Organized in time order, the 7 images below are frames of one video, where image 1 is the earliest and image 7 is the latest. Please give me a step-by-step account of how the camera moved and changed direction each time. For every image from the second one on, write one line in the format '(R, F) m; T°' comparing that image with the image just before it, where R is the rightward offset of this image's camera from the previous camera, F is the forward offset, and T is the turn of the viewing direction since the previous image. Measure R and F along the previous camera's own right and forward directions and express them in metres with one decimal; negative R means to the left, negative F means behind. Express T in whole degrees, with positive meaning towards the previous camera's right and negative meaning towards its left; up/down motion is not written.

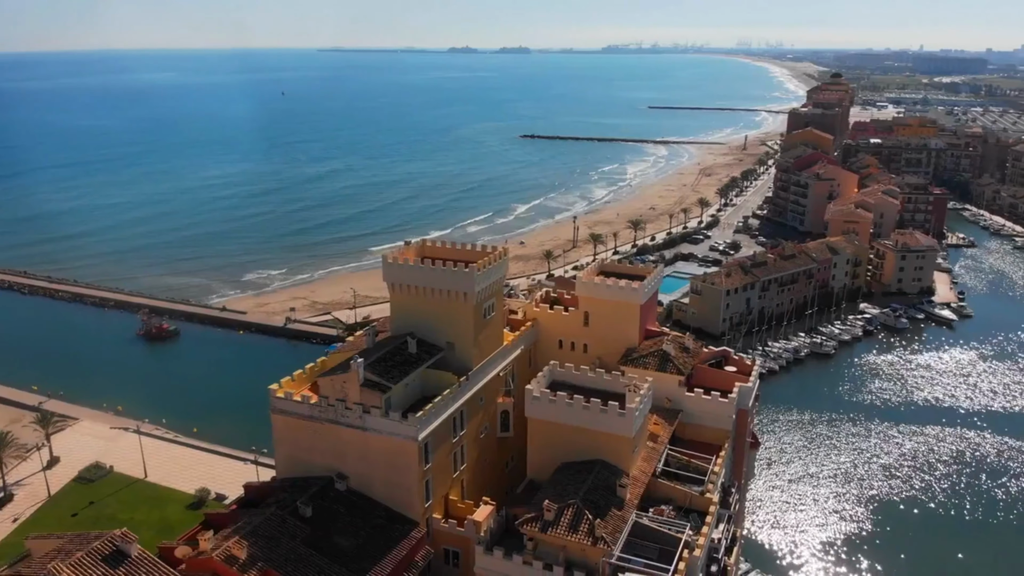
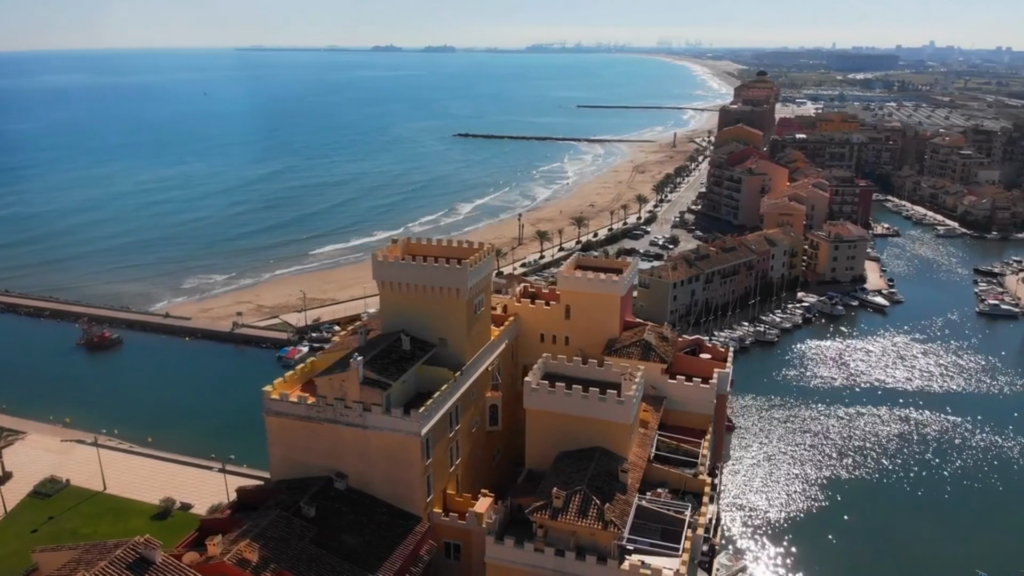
(-1.8, -0.3) m; +5°
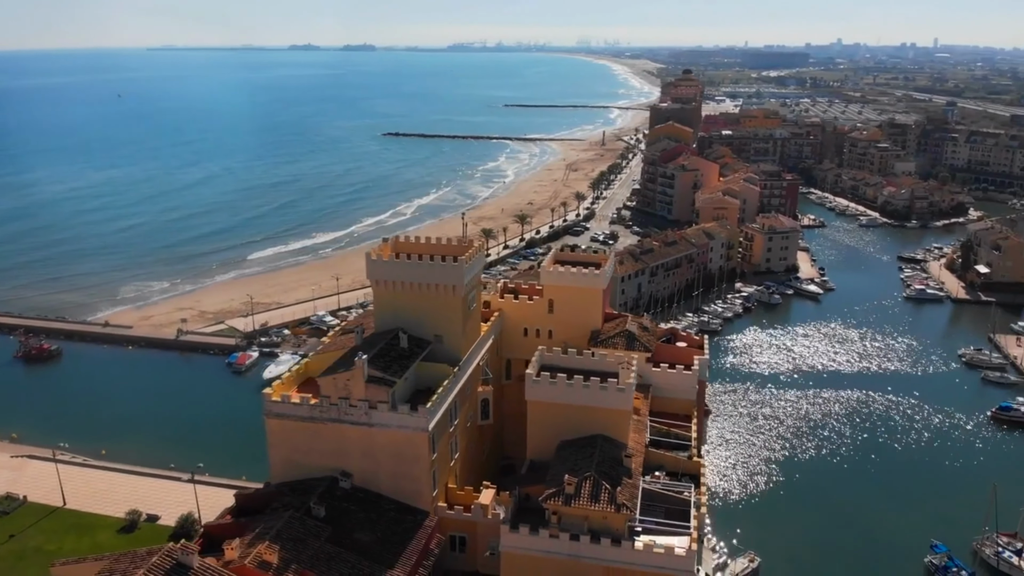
(-2.0, -0.4) m; +5°
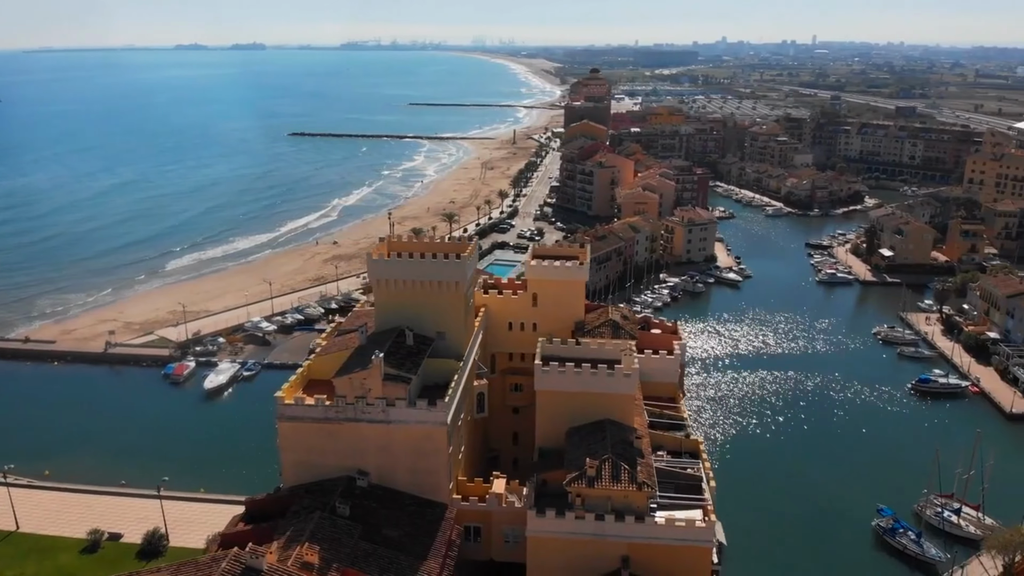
(-3.0, -0.4) m; +7°
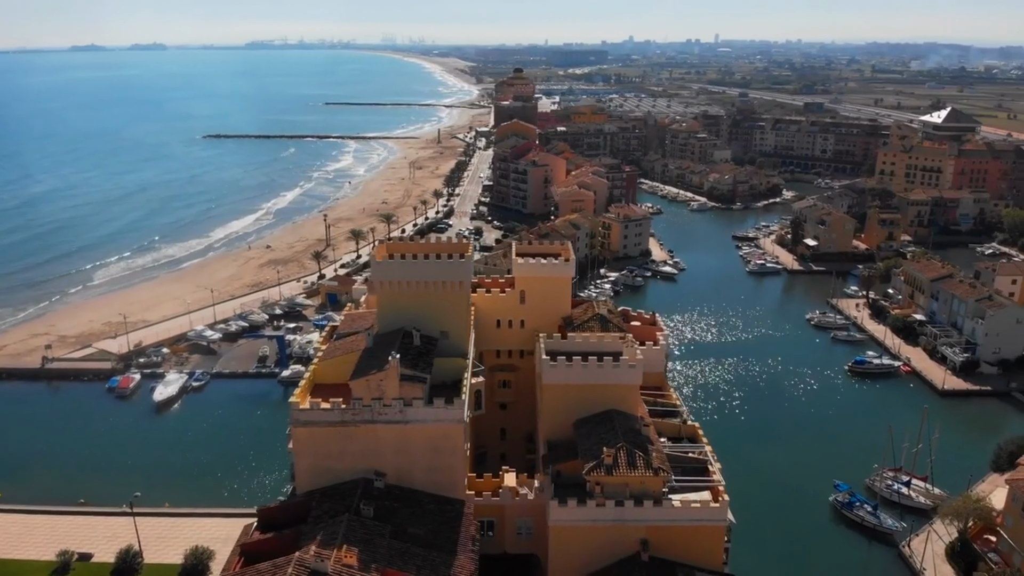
(-2.6, -0.4) m; +6°
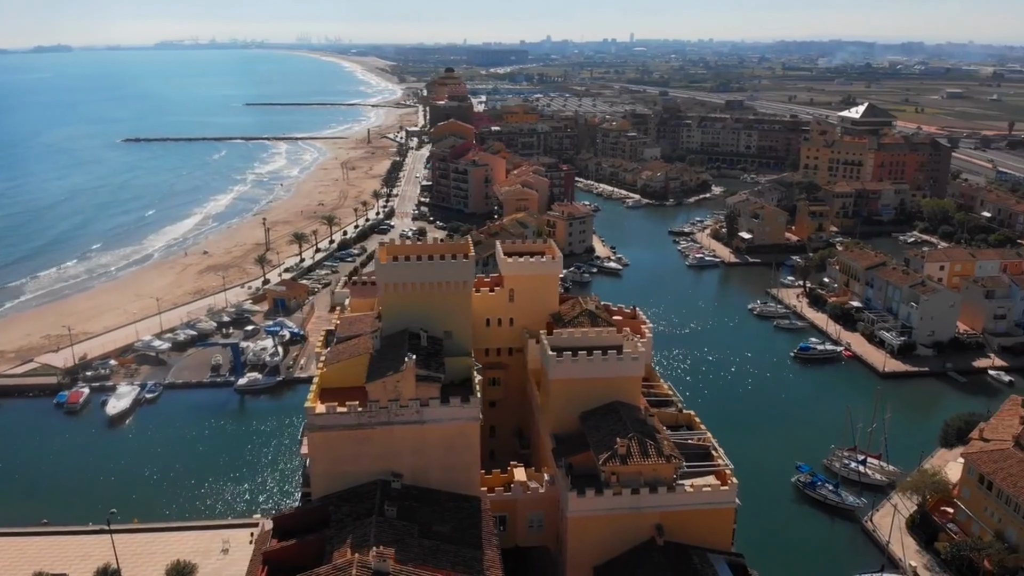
(-2.4, -0.3) m; +5°
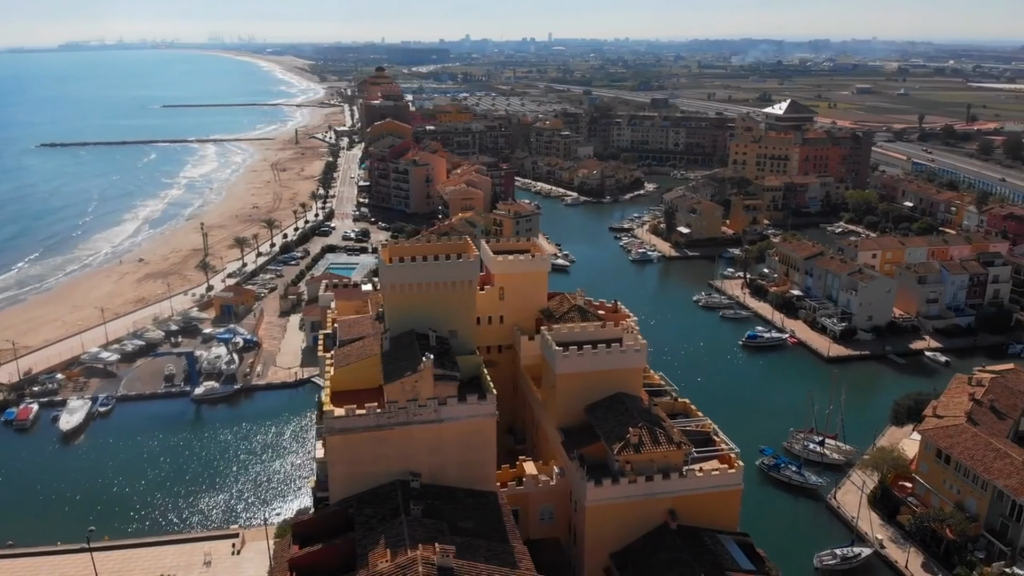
(-2.5, -0.3) m; +5°
